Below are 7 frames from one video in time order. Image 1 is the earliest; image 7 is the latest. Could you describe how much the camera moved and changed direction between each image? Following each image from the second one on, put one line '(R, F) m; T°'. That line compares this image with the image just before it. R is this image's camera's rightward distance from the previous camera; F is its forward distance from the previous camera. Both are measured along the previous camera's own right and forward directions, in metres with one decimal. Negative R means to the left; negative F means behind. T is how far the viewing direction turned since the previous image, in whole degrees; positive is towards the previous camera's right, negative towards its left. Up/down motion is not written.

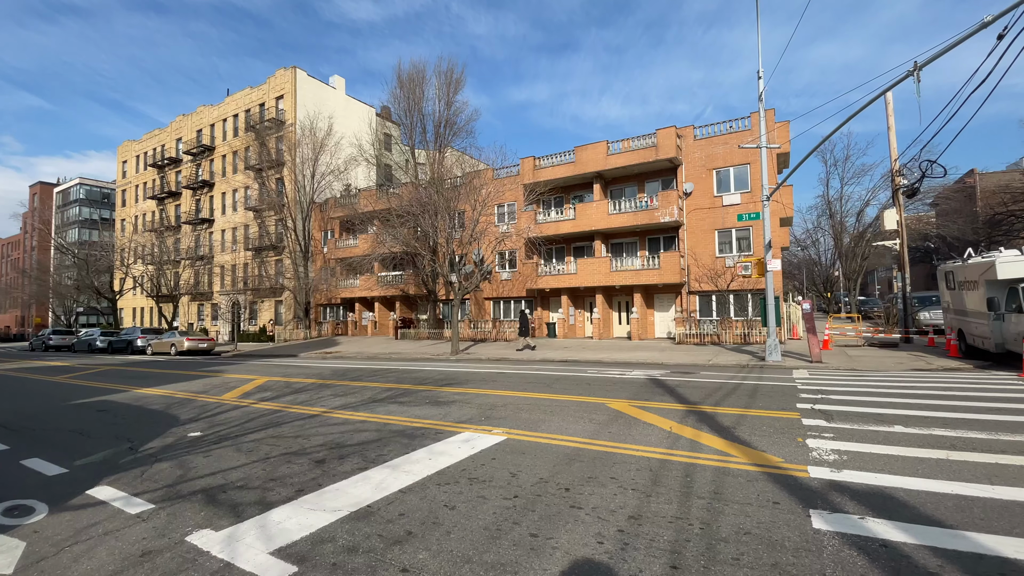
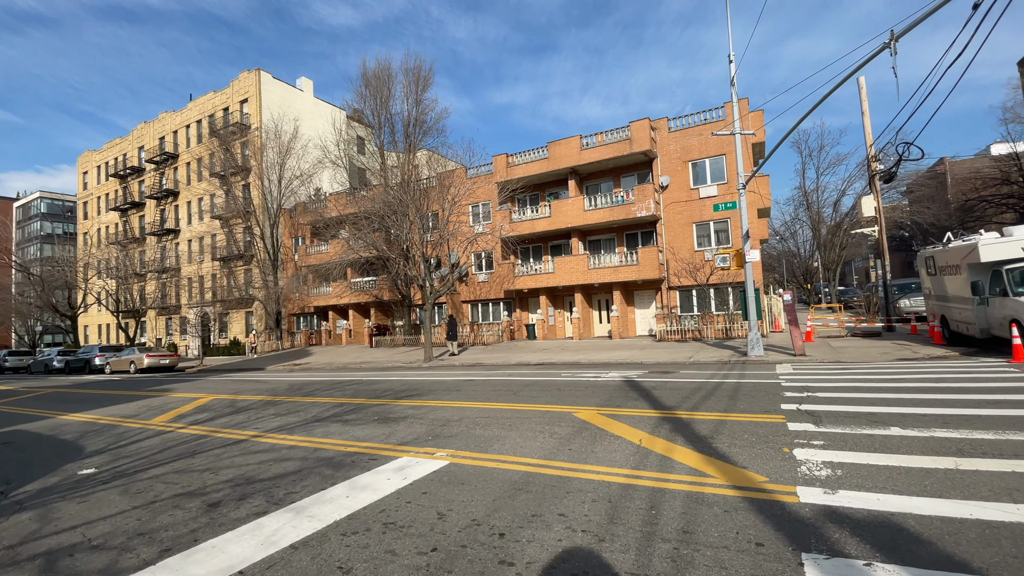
(+0.5, +0.8) m; +2°
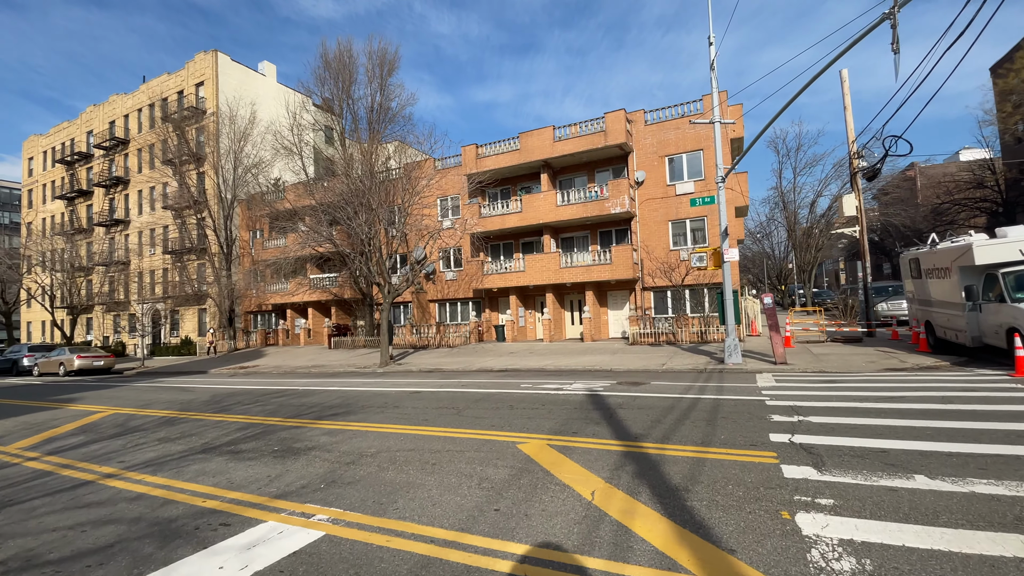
(+0.5, +1.3) m; +3°
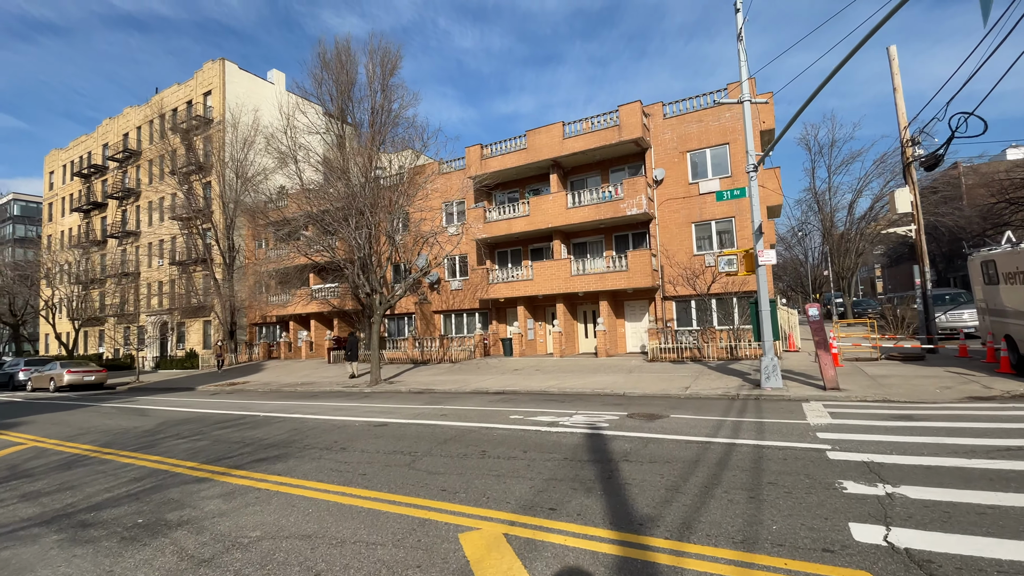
(+0.6, +1.7) m; -3°
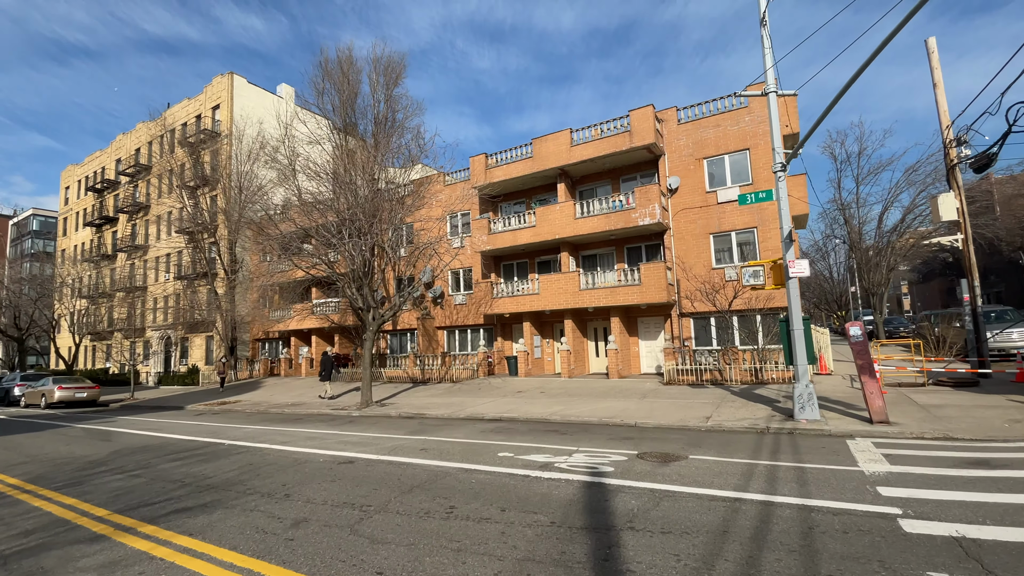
(+0.4, +1.1) m; -2°
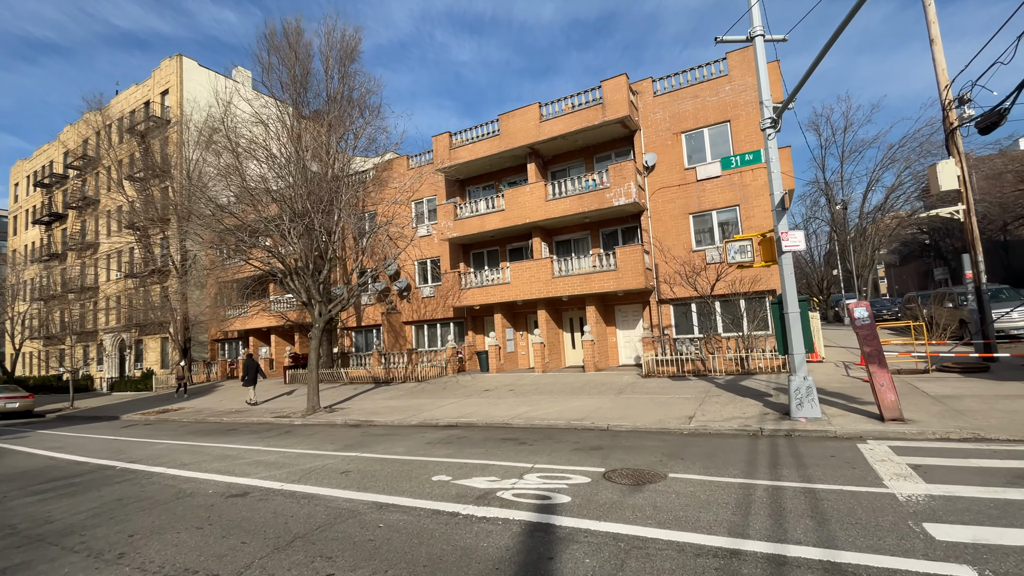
(+0.6, +1.4) m; +2°
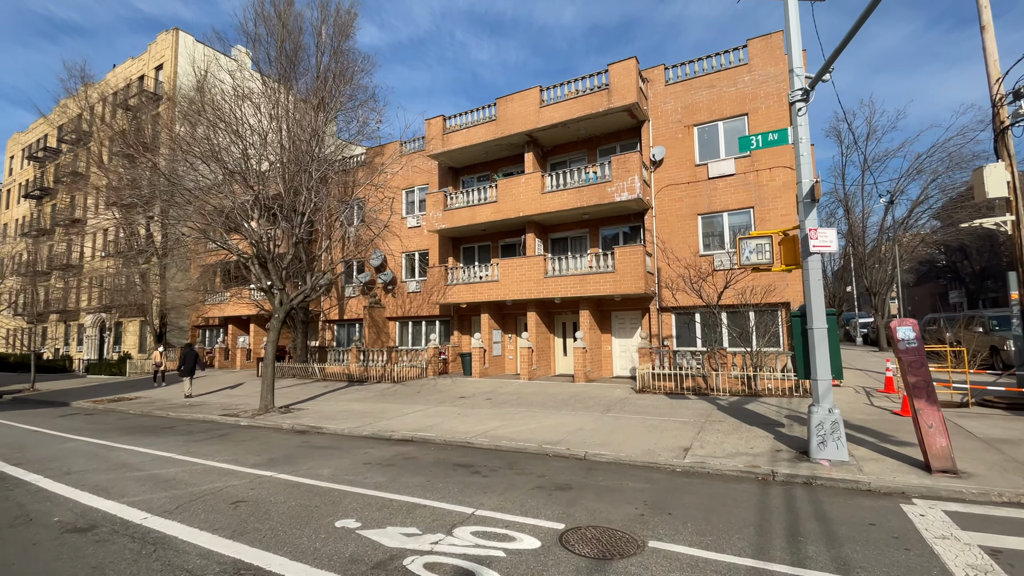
(+0.5, +1.4) m; -1°
